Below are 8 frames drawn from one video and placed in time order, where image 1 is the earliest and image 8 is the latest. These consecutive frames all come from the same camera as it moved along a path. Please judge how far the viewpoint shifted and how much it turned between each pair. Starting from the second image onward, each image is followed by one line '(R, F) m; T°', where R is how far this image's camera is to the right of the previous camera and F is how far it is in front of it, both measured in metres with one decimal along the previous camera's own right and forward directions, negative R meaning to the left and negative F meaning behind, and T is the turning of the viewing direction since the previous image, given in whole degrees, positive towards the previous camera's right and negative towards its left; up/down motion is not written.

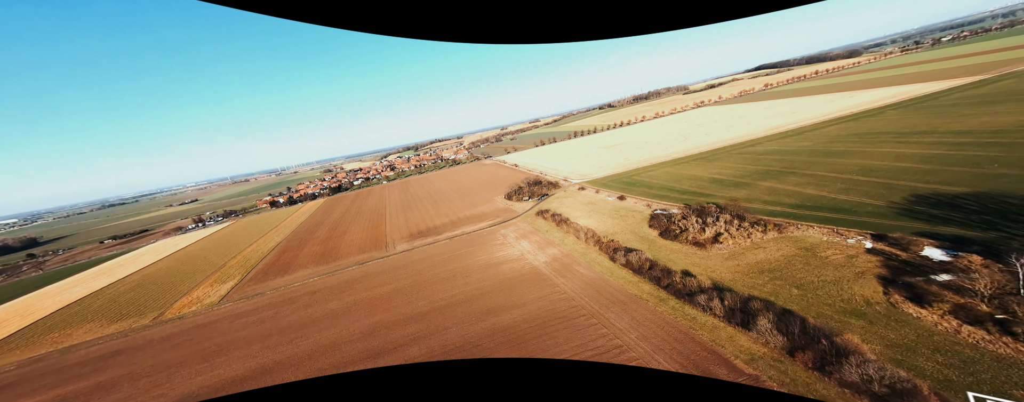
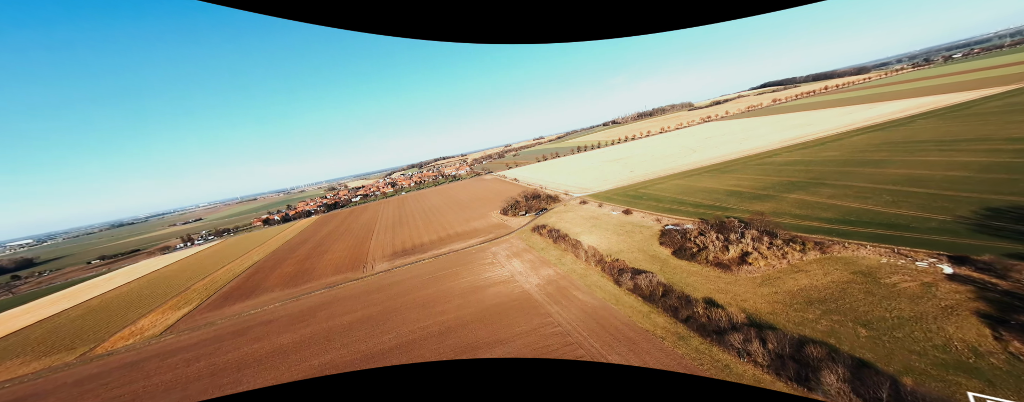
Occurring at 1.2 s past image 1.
(+1.0, +2.5) m; -1°
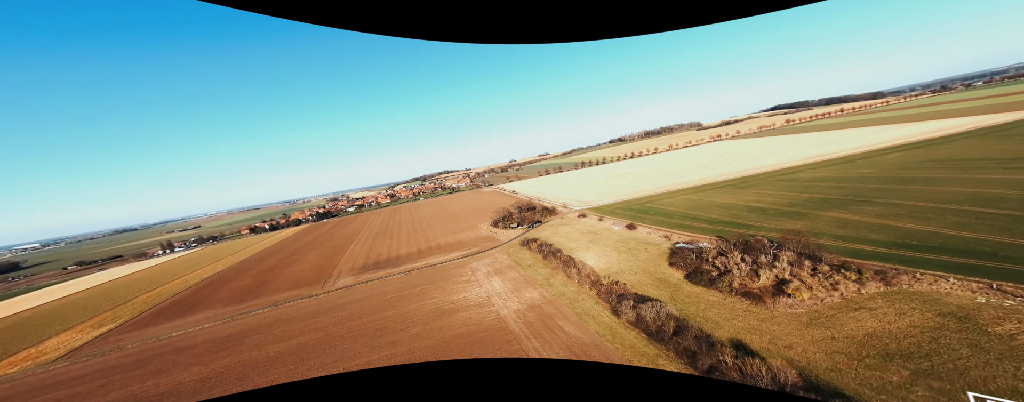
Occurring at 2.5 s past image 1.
(+1.3, +2.8) m; -1°
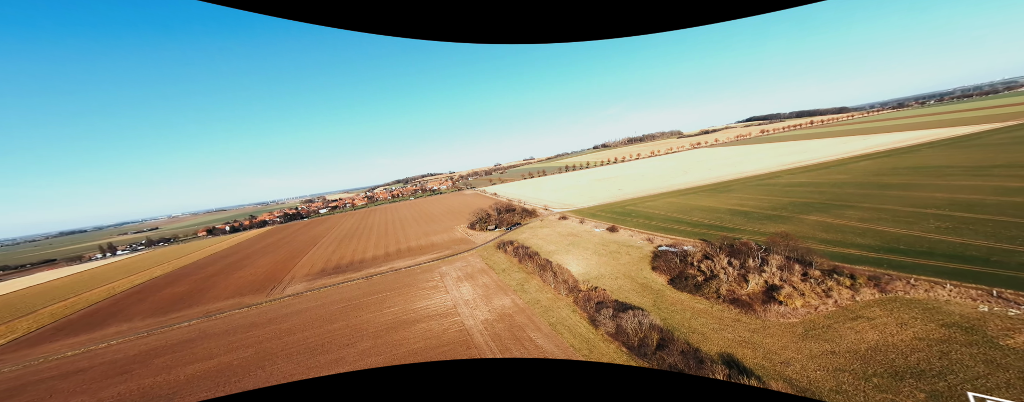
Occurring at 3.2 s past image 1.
(+0.6, +1.3) m; +3°
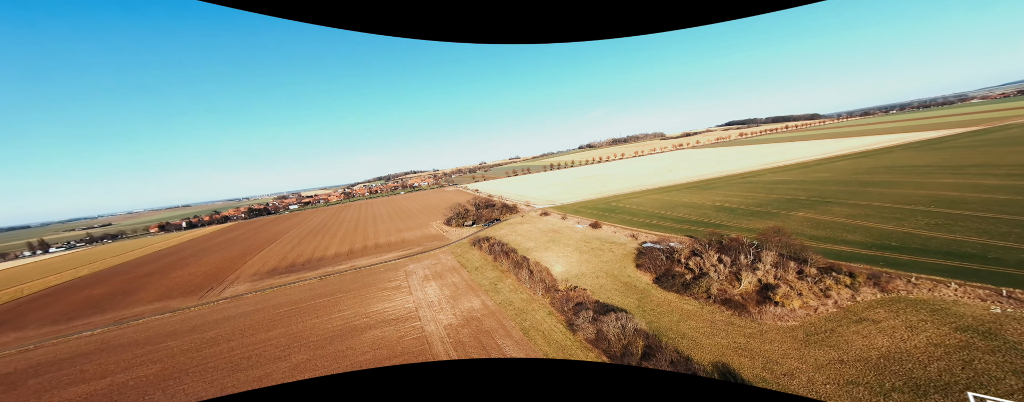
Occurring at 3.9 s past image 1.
(+0.5, +1.4) m; +3°
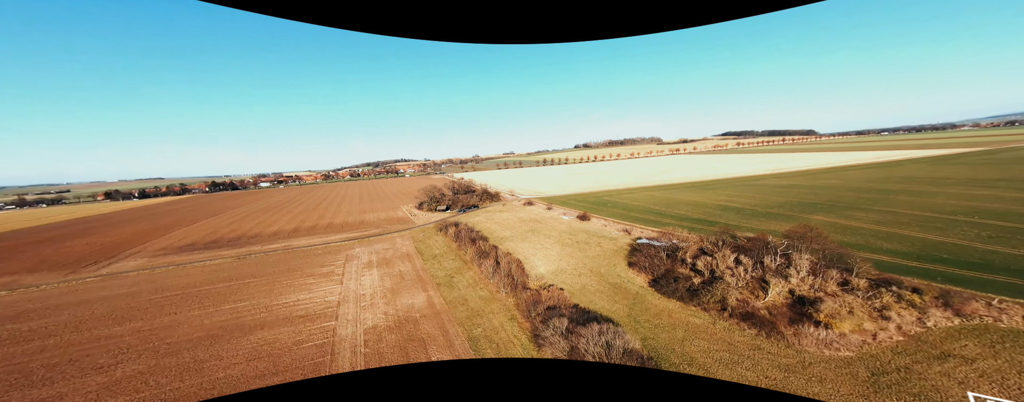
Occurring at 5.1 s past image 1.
(+0.9, +2.6) m; +1°
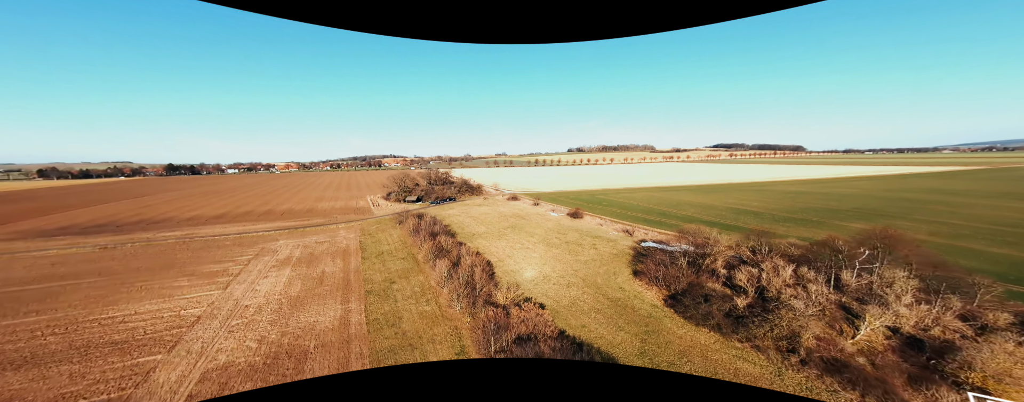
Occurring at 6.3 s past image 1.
(+0.6, +2.7) m; +2°
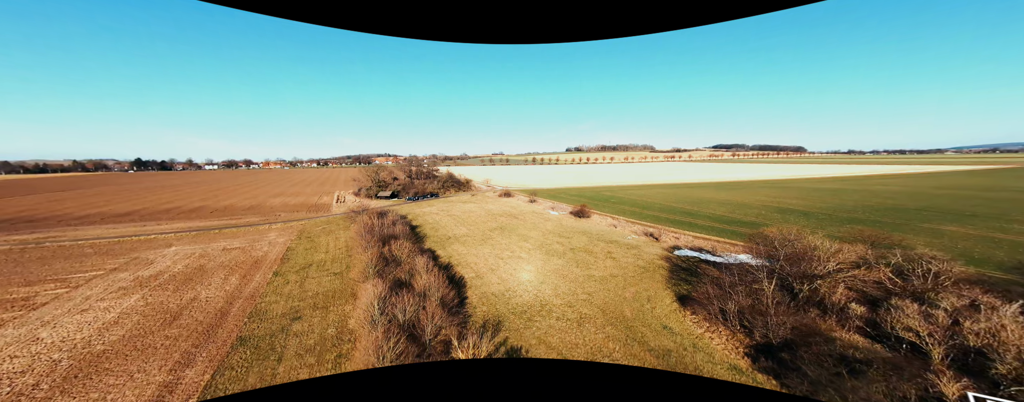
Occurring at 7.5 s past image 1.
(+0.3, +2.7) m; 0°
